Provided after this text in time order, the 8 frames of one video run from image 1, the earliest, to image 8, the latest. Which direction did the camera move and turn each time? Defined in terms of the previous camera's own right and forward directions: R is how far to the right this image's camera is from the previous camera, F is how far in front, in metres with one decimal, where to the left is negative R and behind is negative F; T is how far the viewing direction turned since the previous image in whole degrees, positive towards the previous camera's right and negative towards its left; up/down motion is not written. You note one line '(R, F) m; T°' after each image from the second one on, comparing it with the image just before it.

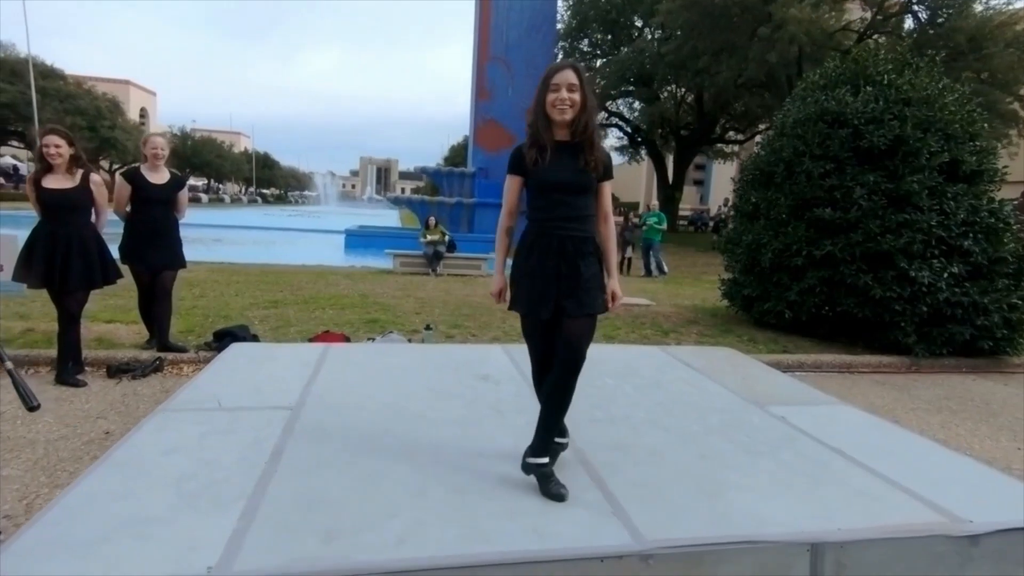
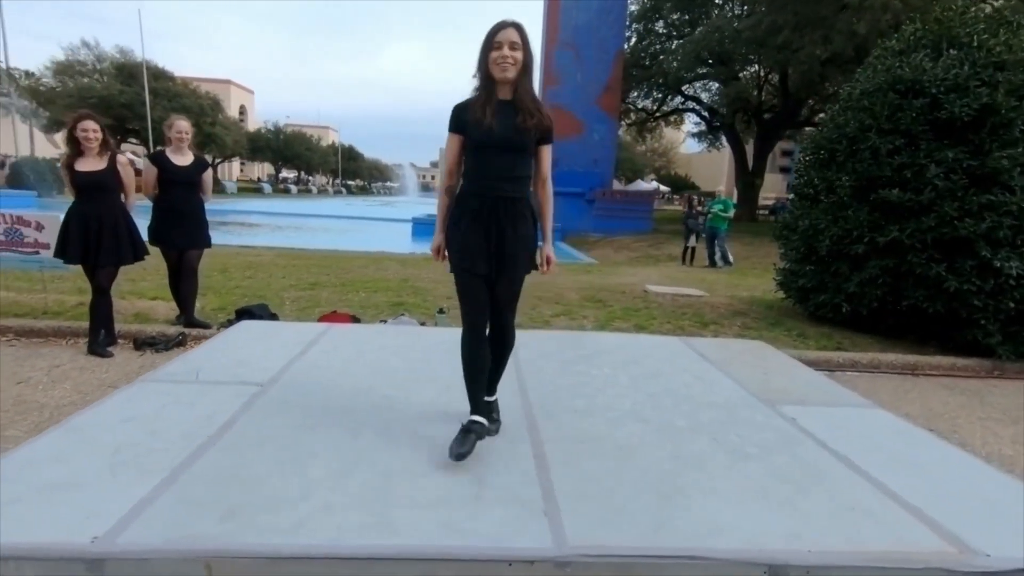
(+0.6, +0.2) m; -8°
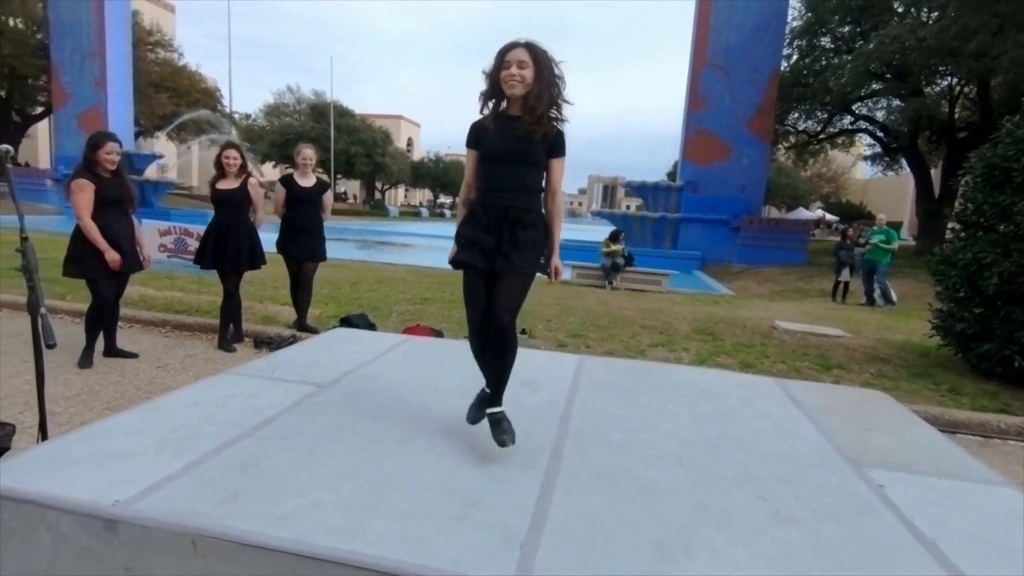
(+0.6, +0.1) m; -15°
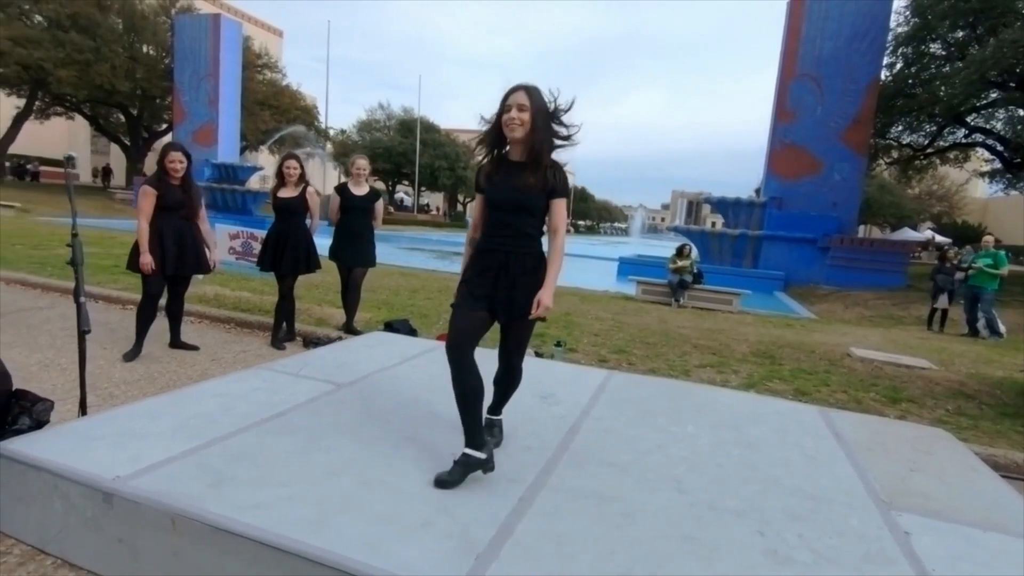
(+0.4, +0.1) m; -8°
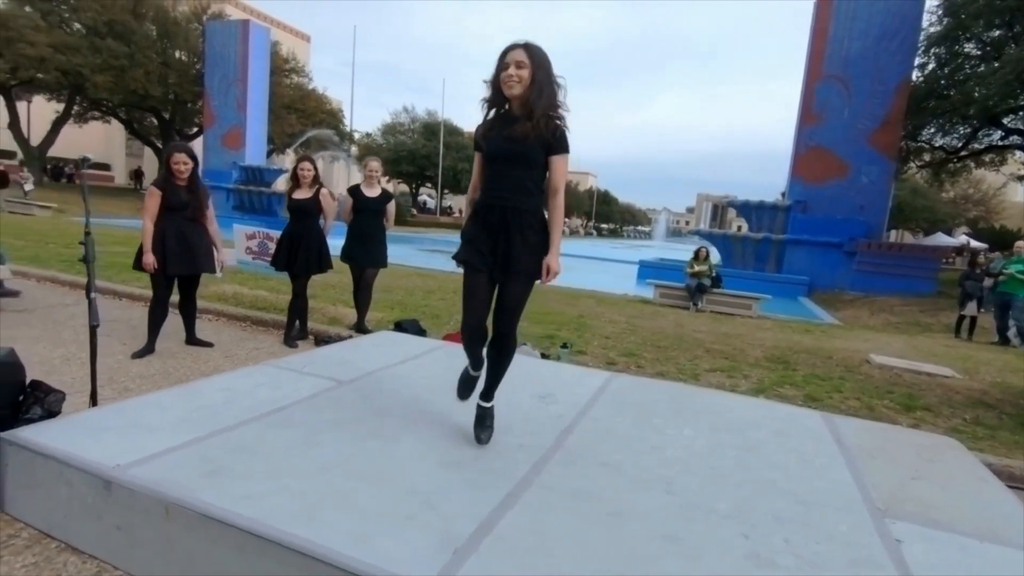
(+0.2, 0.0) m; -2°
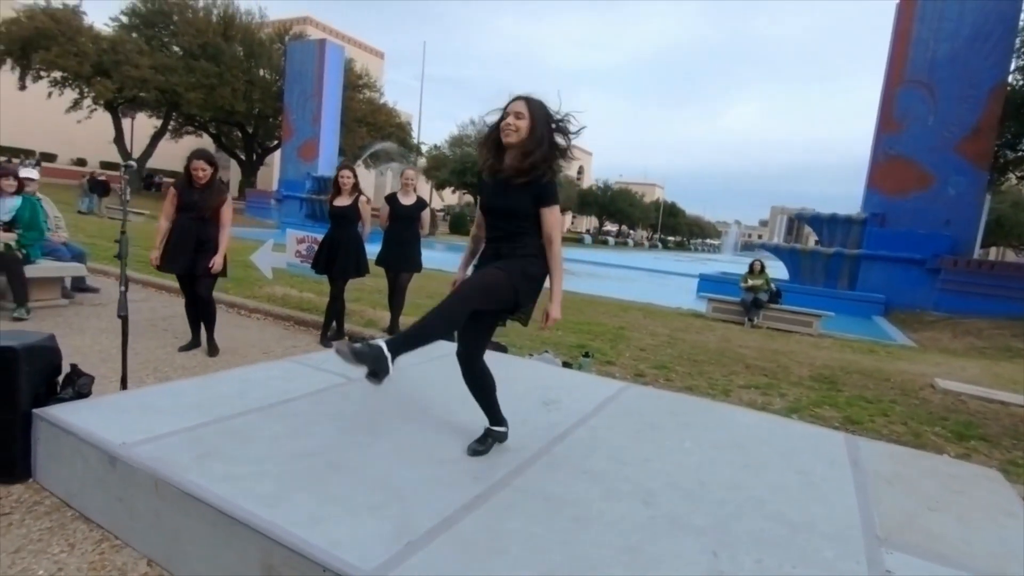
(+0.4, 0.0) m; -7°
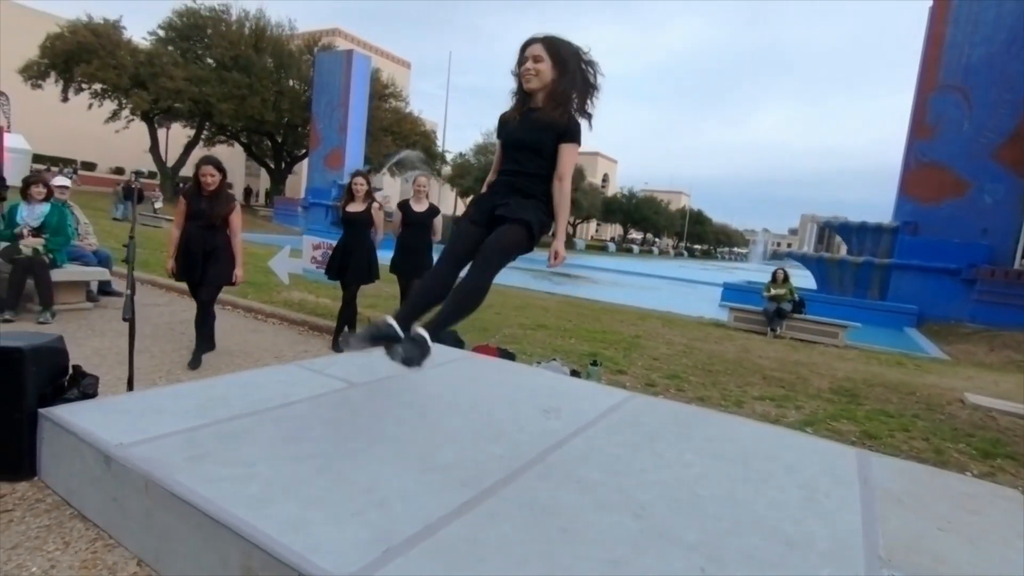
(+0.2, 0.0) m; -2°
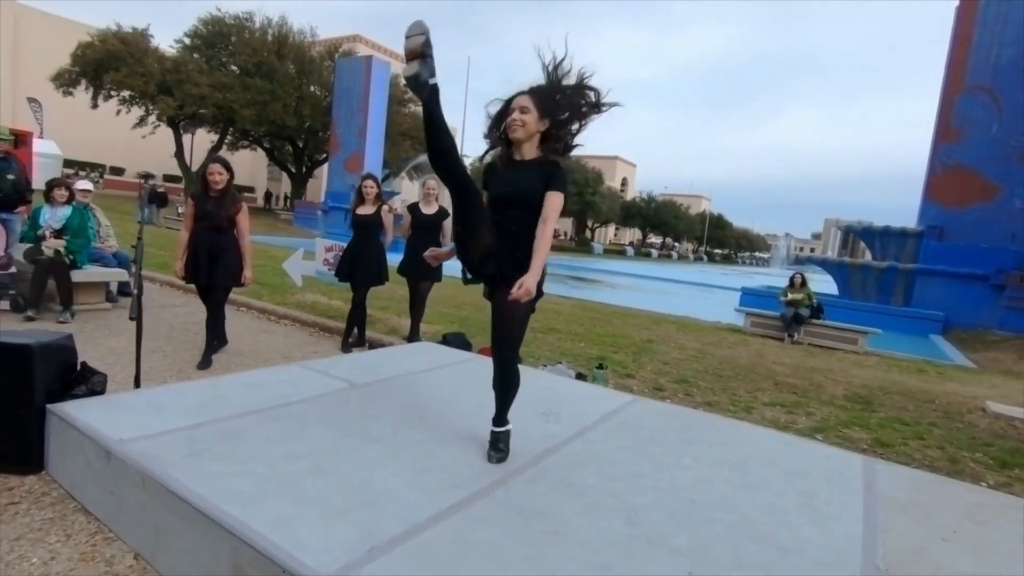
(+0.1, 0.0) m; -2°
